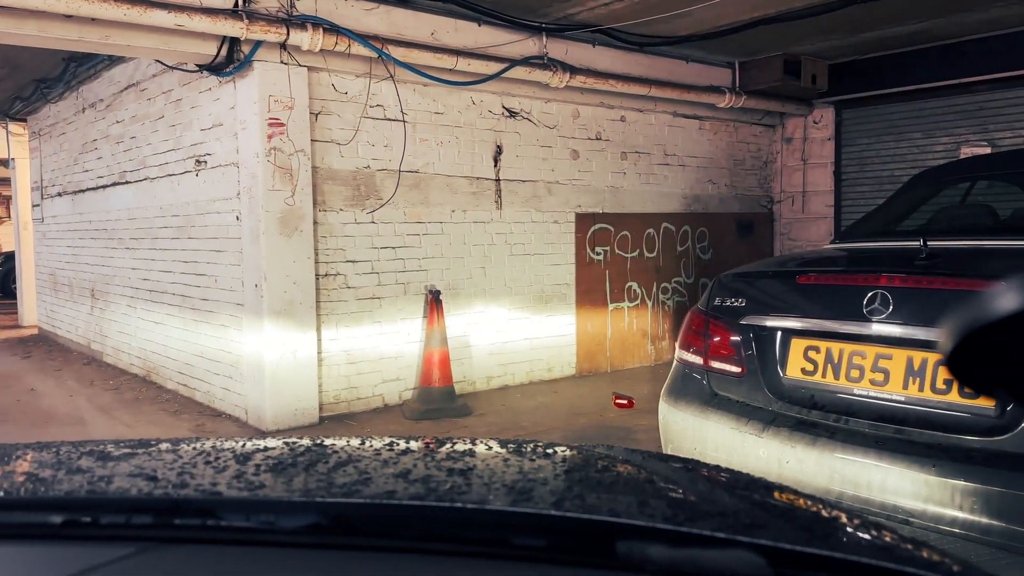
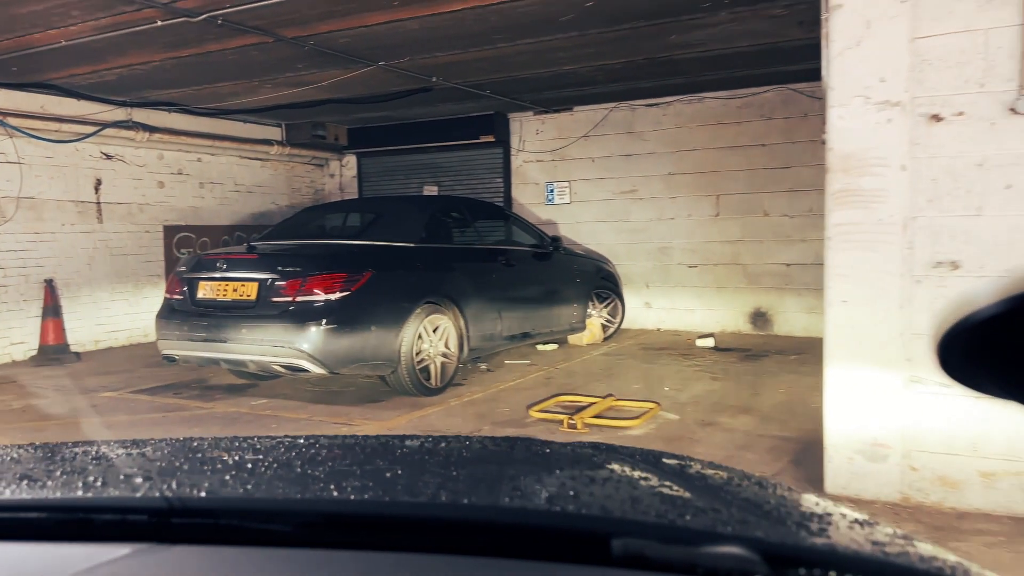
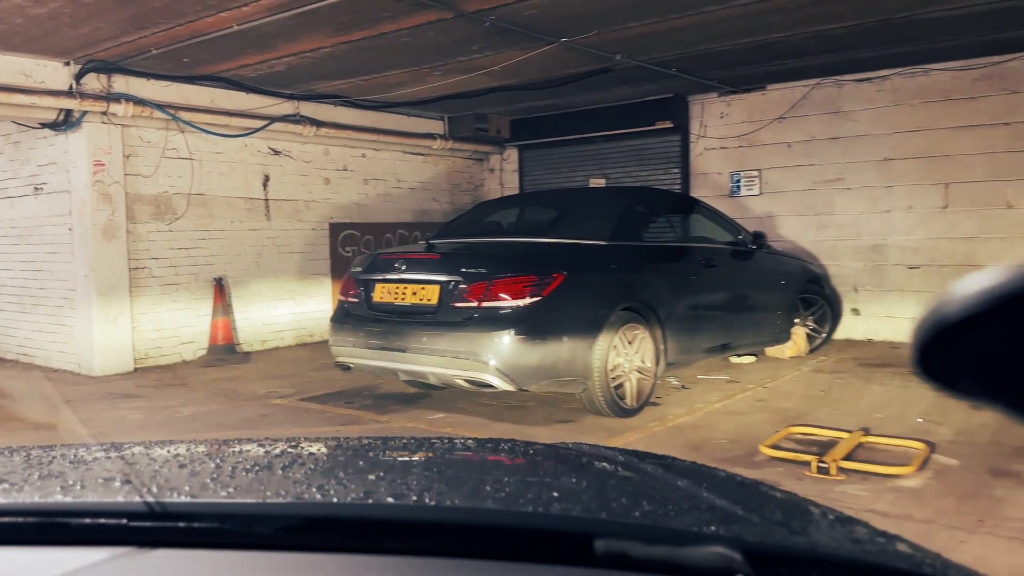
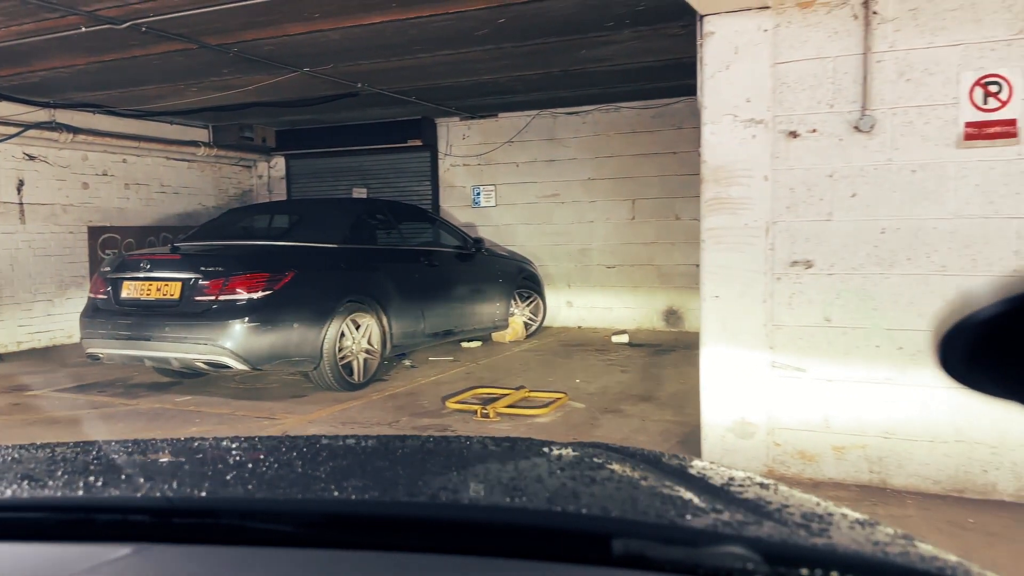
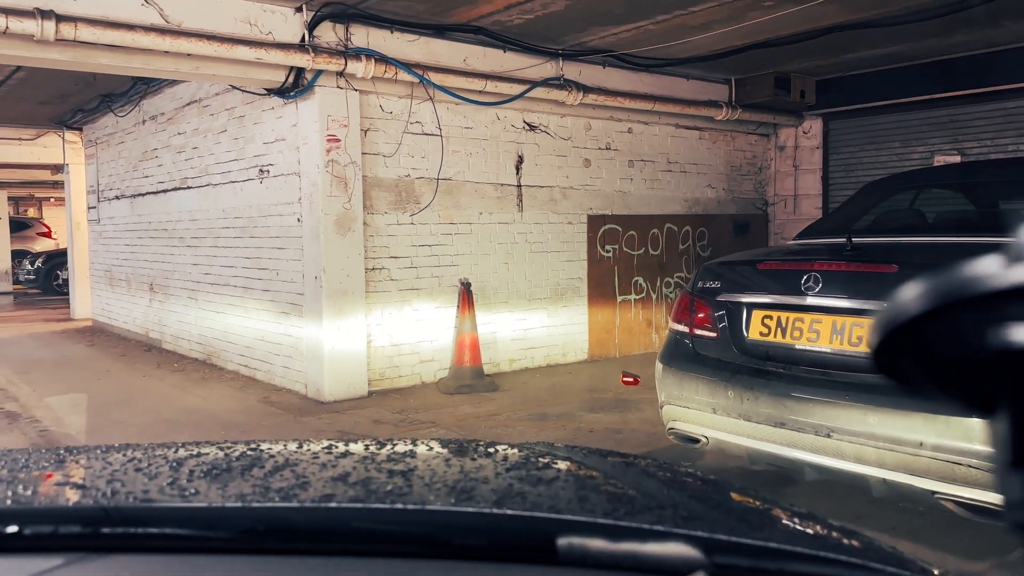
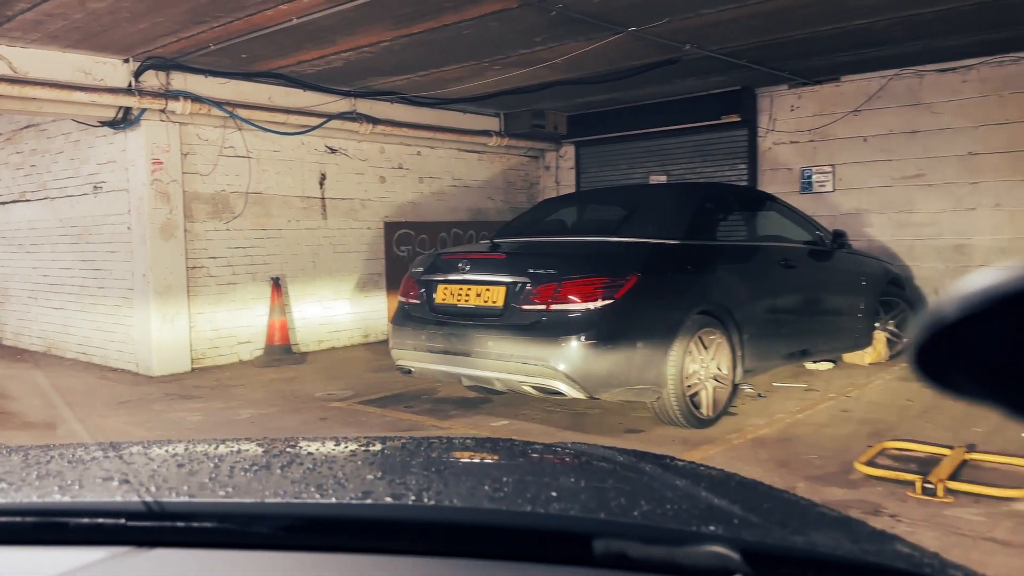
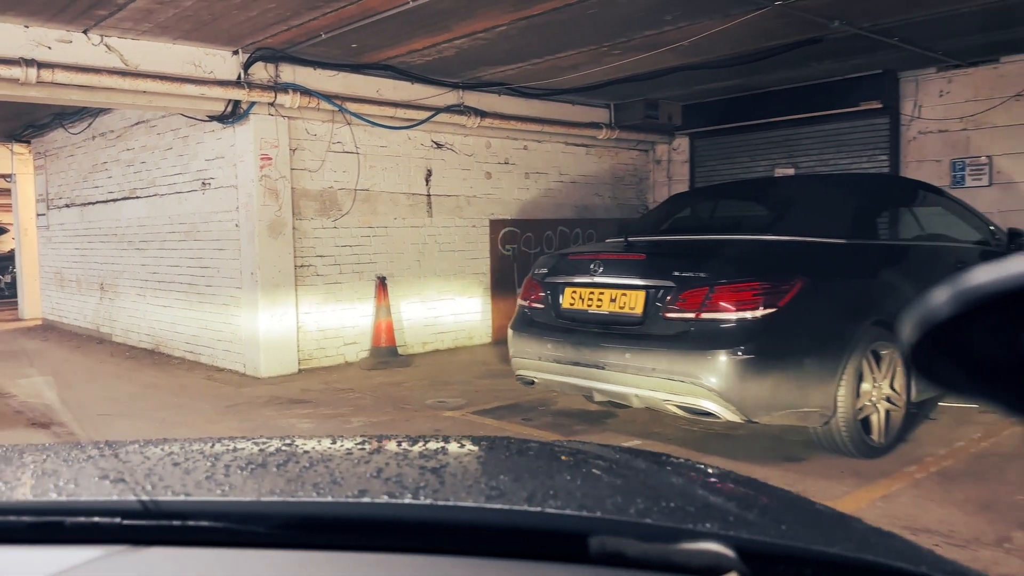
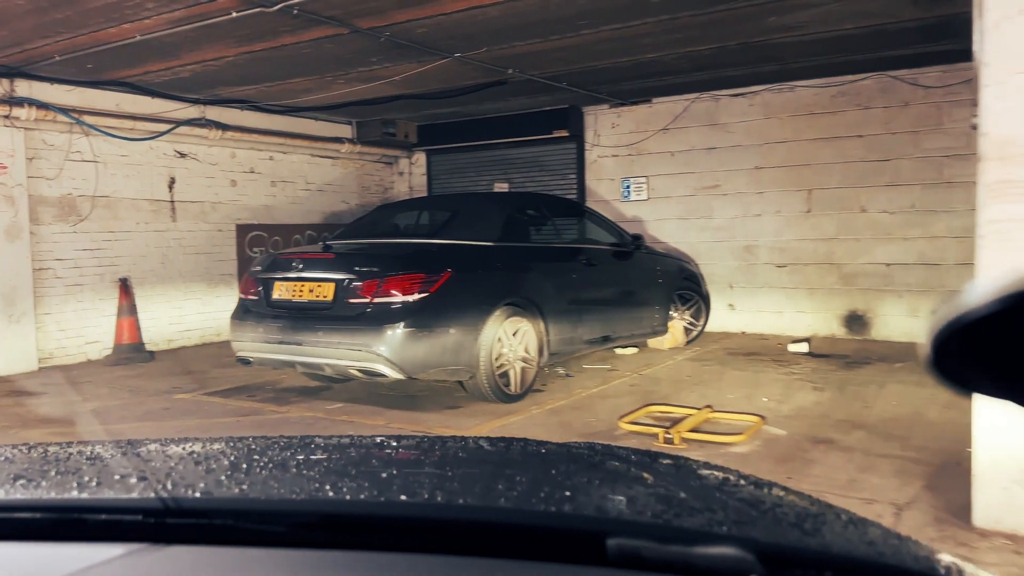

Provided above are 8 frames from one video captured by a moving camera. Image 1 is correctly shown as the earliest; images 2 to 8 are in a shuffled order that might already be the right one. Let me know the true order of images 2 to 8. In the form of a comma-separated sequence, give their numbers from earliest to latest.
5, 7, 6, 3, 8, 2, 4
